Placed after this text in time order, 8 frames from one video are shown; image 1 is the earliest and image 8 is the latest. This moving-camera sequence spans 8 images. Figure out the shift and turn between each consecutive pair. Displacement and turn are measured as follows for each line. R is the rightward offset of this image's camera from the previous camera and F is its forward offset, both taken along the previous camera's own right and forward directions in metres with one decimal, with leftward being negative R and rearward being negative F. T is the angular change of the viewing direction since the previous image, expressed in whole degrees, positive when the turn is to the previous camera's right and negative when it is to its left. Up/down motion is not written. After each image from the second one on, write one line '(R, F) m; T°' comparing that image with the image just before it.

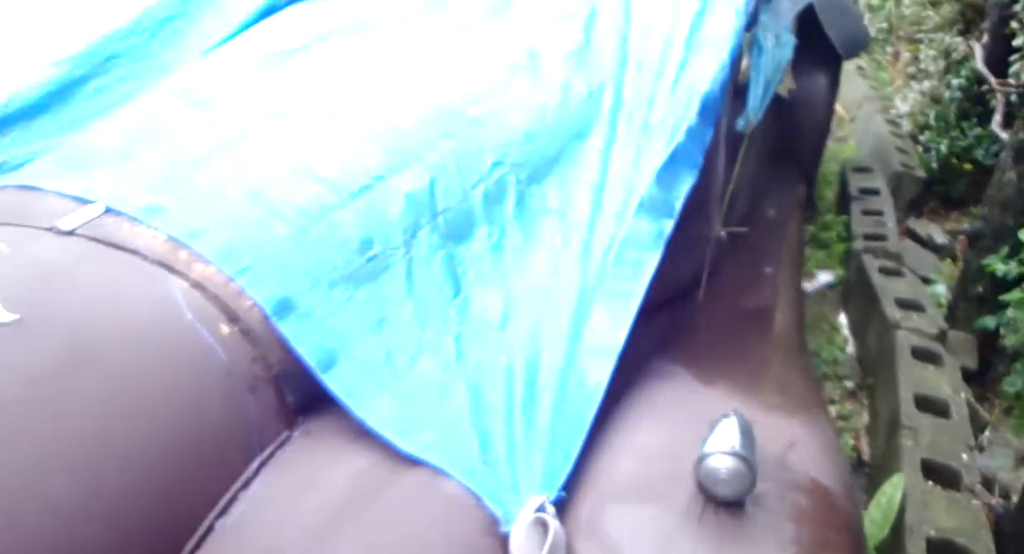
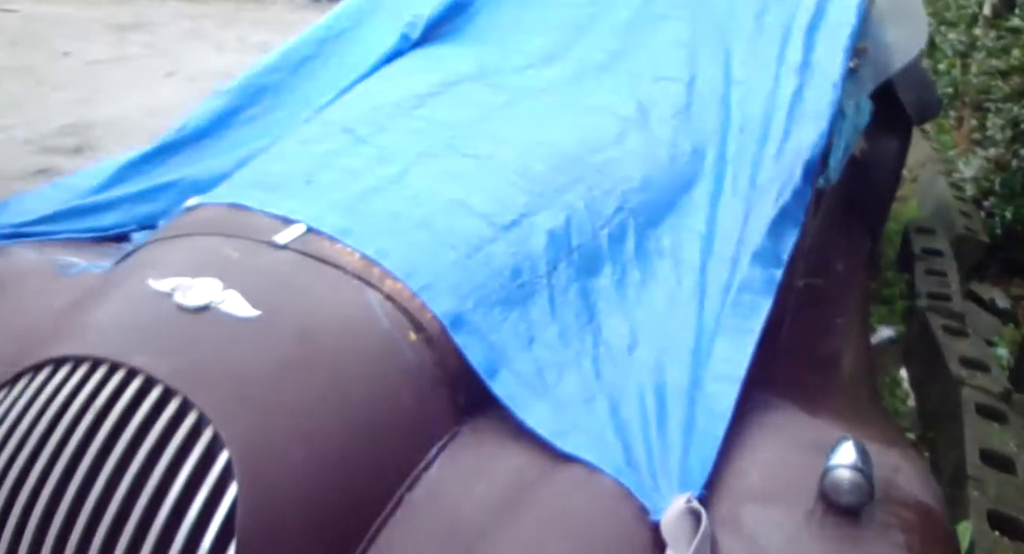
(-0.1, -0.2) m; -3°
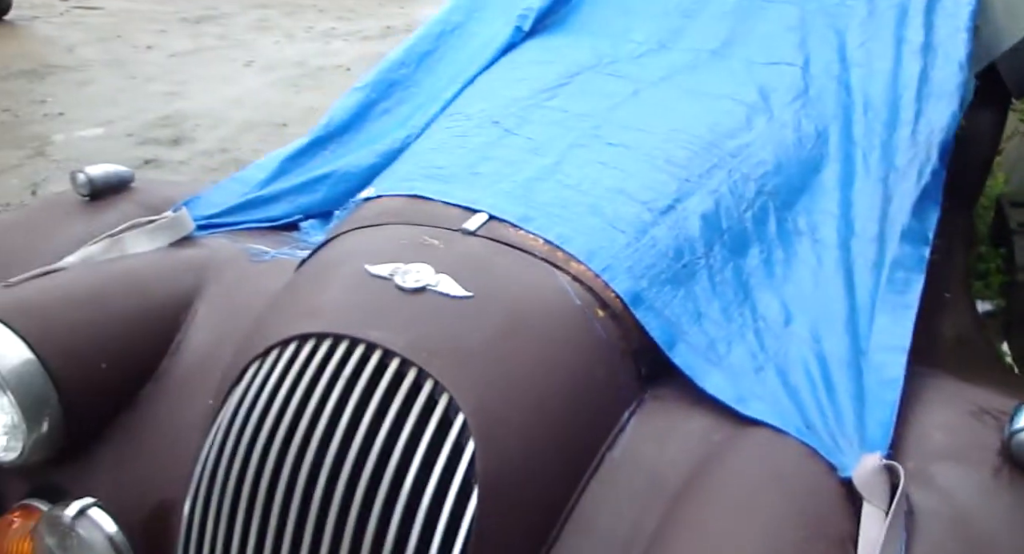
(-0.2, -0.1) m; -3°
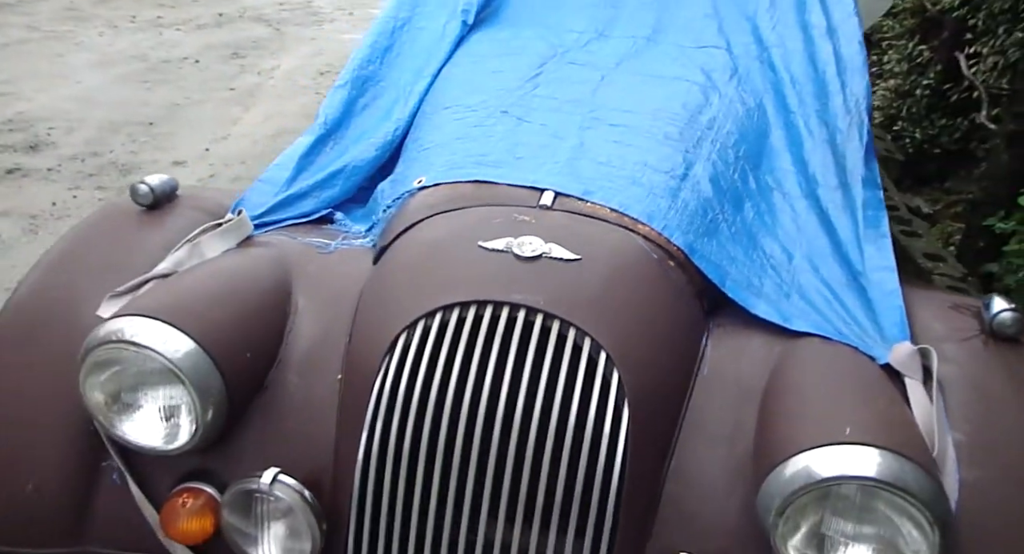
(-0.4, -0.2) m; +12°
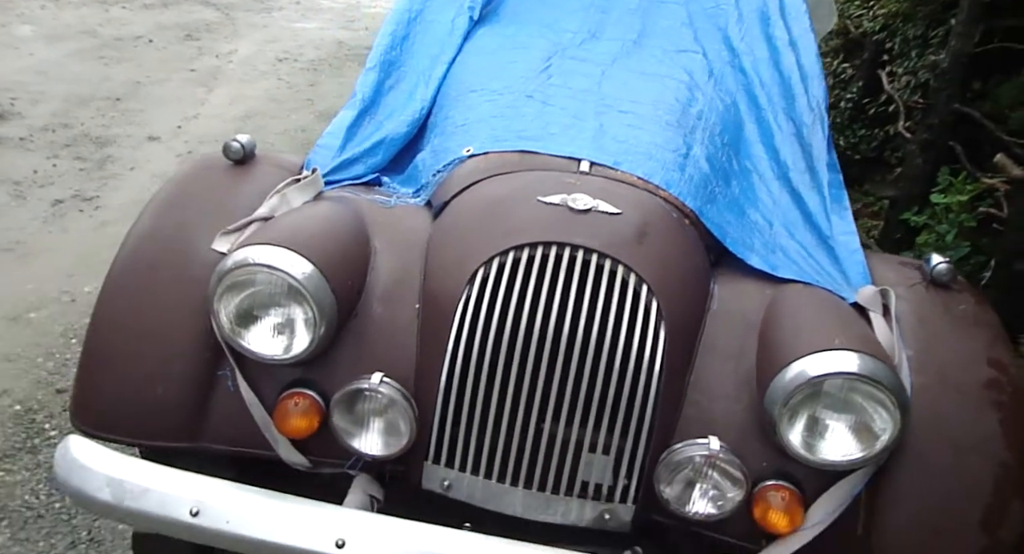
(-0.3, -0.3) m; +6°
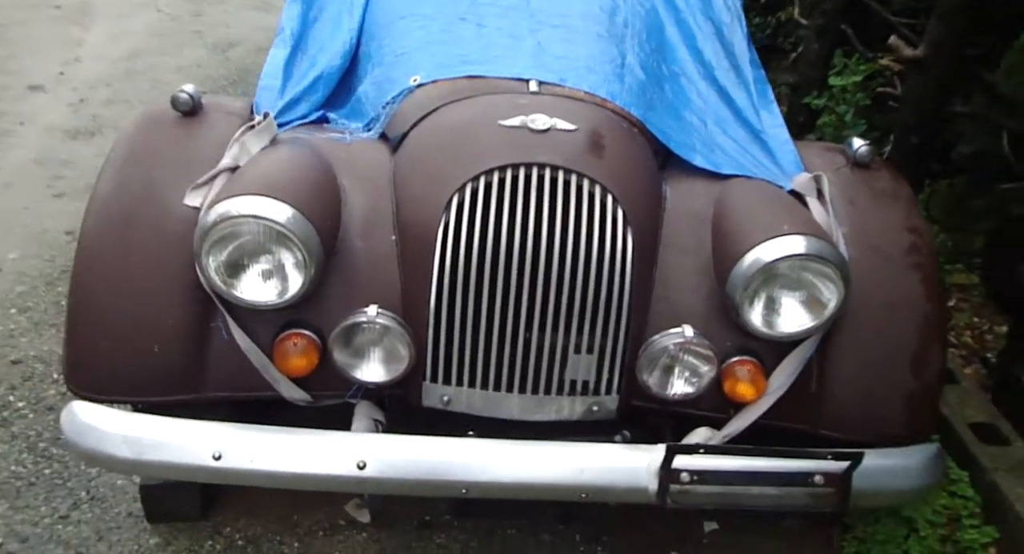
(-0.1, -0.1) m; +6°
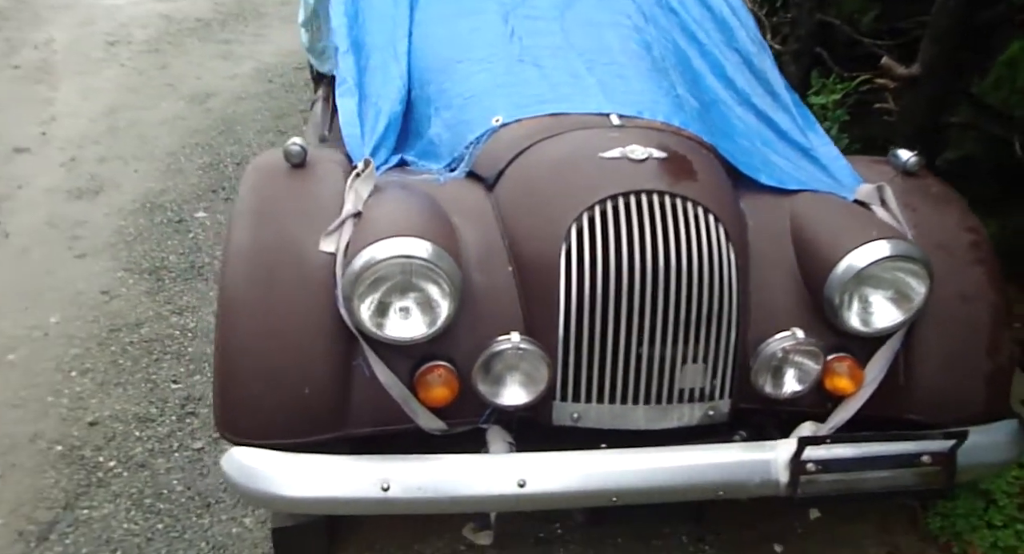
(-0.4, -0.1) m; +5°
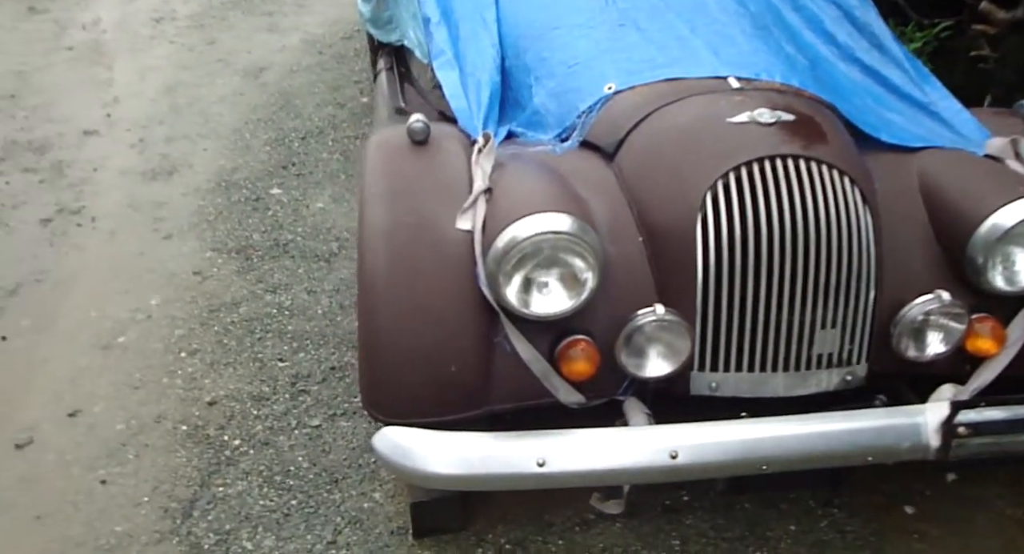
(-0.2, 0.0) m; -2°
